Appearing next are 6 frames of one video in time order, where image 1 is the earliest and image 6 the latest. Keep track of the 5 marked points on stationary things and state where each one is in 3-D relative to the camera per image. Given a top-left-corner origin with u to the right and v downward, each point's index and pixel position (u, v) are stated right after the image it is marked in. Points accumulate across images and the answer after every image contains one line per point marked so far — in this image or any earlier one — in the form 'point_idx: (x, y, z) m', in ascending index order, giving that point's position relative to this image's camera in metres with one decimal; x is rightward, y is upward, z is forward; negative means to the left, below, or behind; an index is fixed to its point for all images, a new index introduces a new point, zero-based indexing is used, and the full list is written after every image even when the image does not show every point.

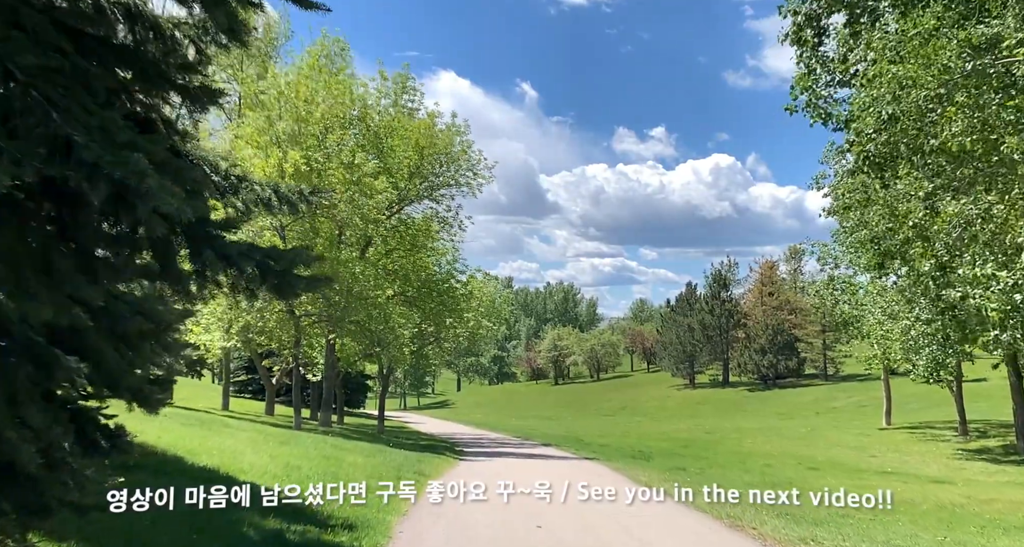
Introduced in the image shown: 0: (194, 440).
0: (-5.8, -3.1, +16.1) m
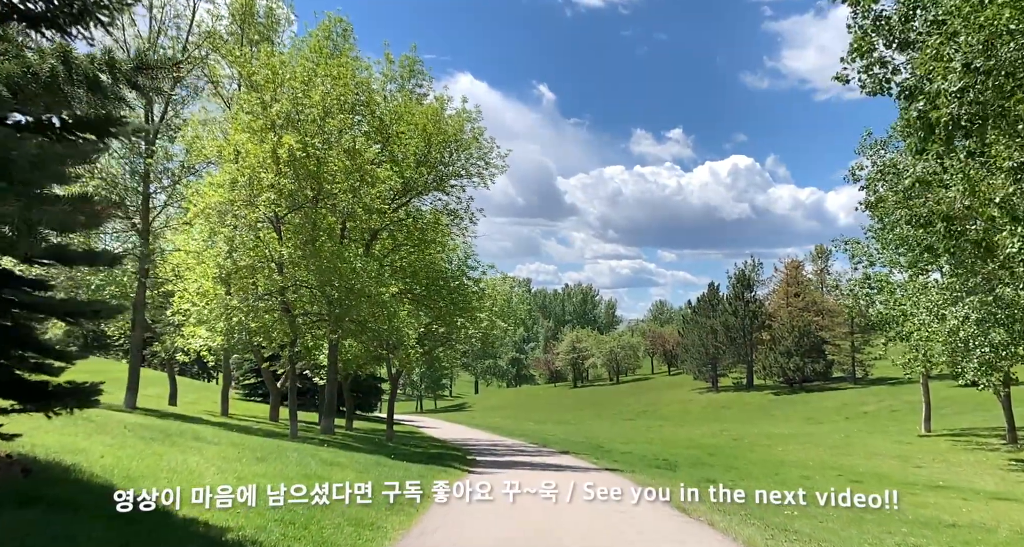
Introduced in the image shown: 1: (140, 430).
0: (-5.6, -3.0, +13.8) m
1: (-6.9, -2.9, +15.8) m
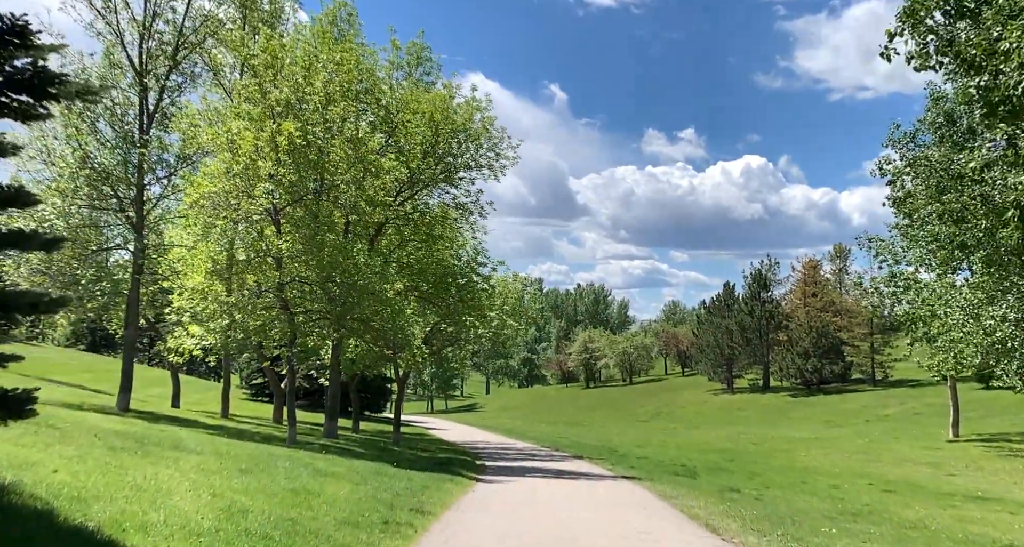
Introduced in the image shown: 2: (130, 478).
0: (-5.5, -2.8, +12.3) m
1: (-6.7, -2.8, +14.3) m
2: (-5.3, -2.8, +11.7) m
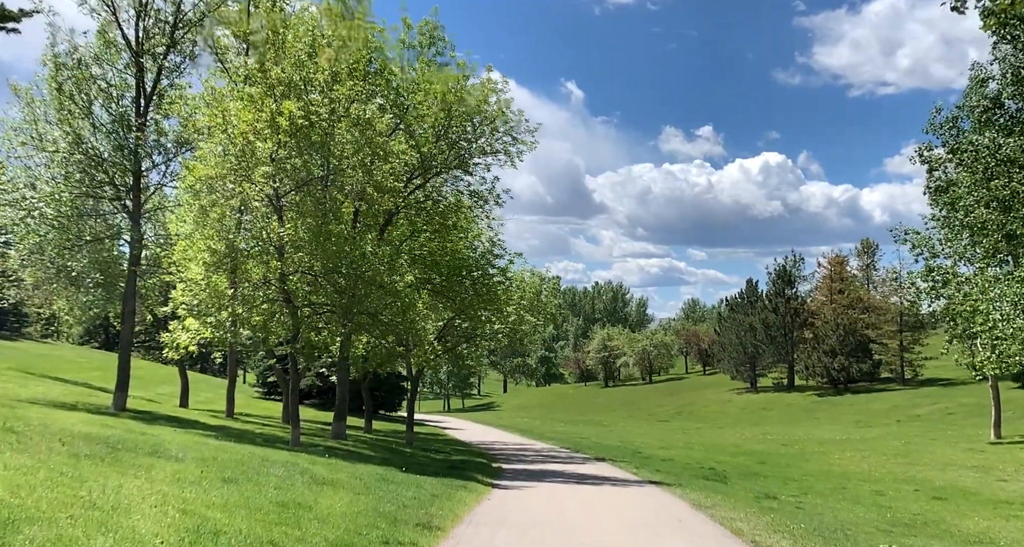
0: (-5.2, -2.6, +10.6) m
1: (-6.4, -2.5, +12.6) m
2: (-5.0, -2.6, +10.0) m
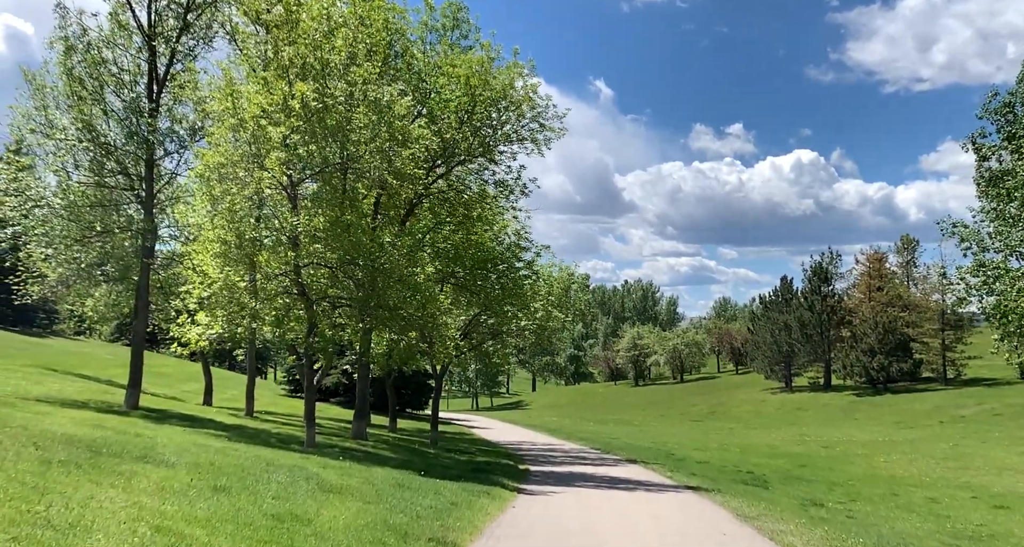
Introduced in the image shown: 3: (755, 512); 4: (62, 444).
0: (-5.0, -2.4, +9.3) m
1: (-6.1, -2.3, +11.4) m
2: (-4.8, -2.4, +8.8) m
3: (+5.3, -5.2, +18.5) m
4: (-6.3, -2.4, +12.0) m
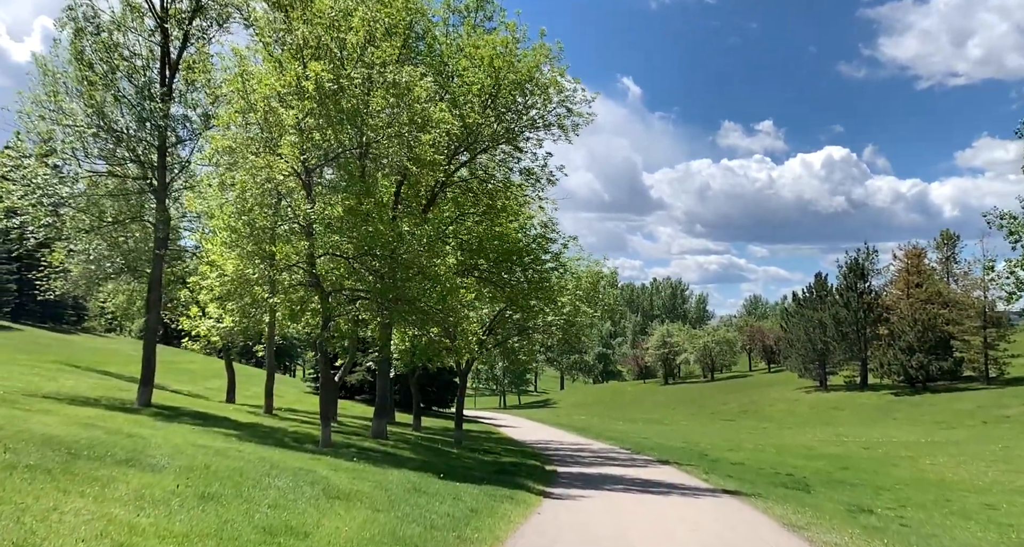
0: (-4.7, -2.2, +8.2) m
1: (-5.8, -2.1, +10.3) m
2: (-4.6, -2.1, +7.6) m
3: (+5.8, -5.0, +17.0) m
4: (-6.0, -2.2, +10.9) m
